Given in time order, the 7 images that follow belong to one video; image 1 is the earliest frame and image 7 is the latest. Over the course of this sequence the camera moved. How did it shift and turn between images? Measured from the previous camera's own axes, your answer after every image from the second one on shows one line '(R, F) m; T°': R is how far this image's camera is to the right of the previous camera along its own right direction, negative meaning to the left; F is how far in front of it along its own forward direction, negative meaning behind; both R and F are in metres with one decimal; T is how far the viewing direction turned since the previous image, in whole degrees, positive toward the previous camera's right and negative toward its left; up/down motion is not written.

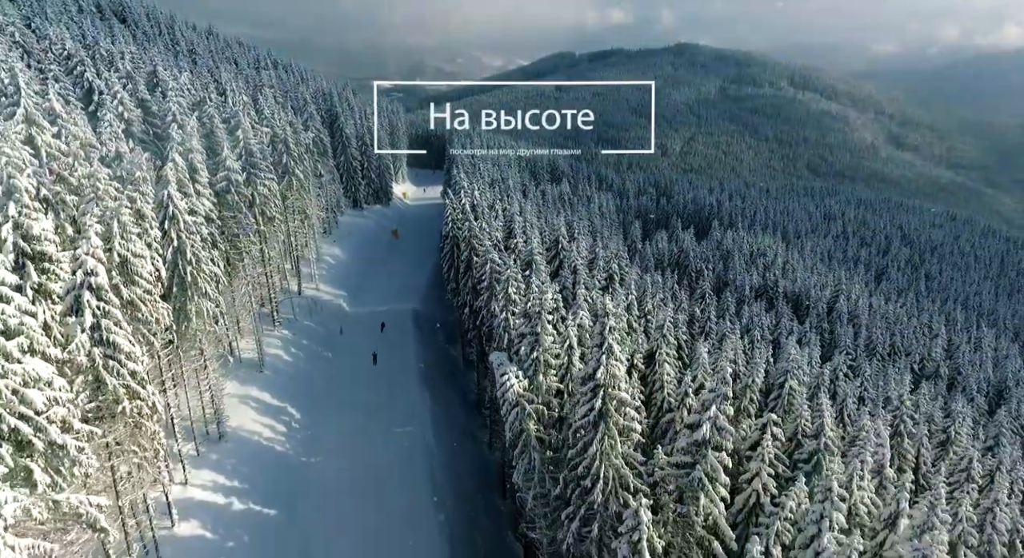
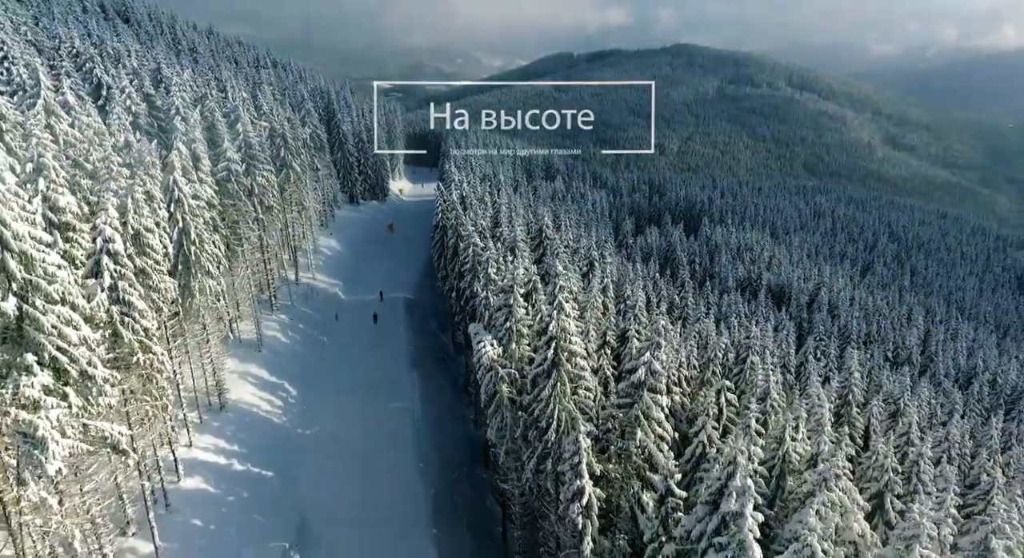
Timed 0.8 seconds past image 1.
(+1.2, -2.9) m; 0°
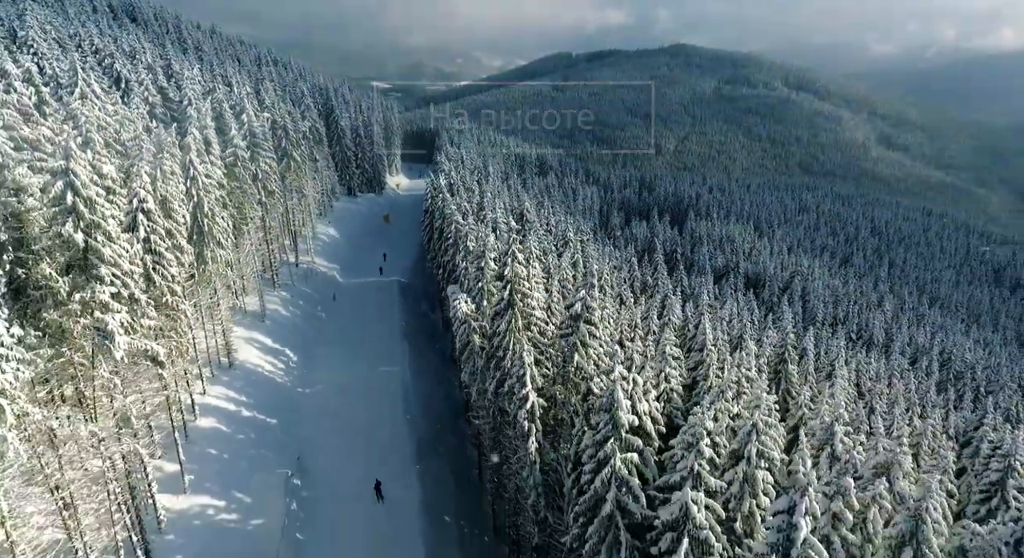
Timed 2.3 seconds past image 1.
(+1.6, -4.9) m; 0°
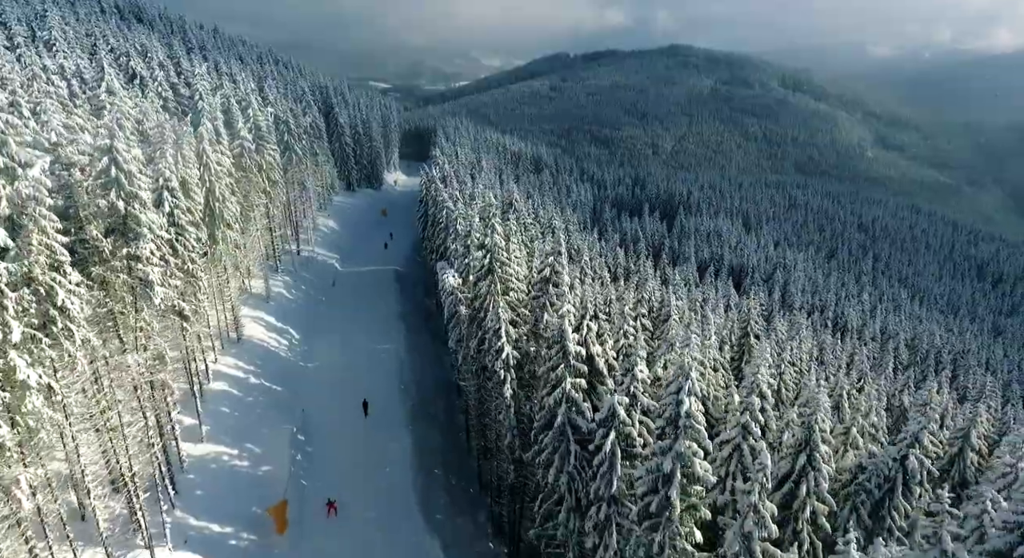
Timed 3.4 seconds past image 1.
(+1.0, -3.9) m; 0°
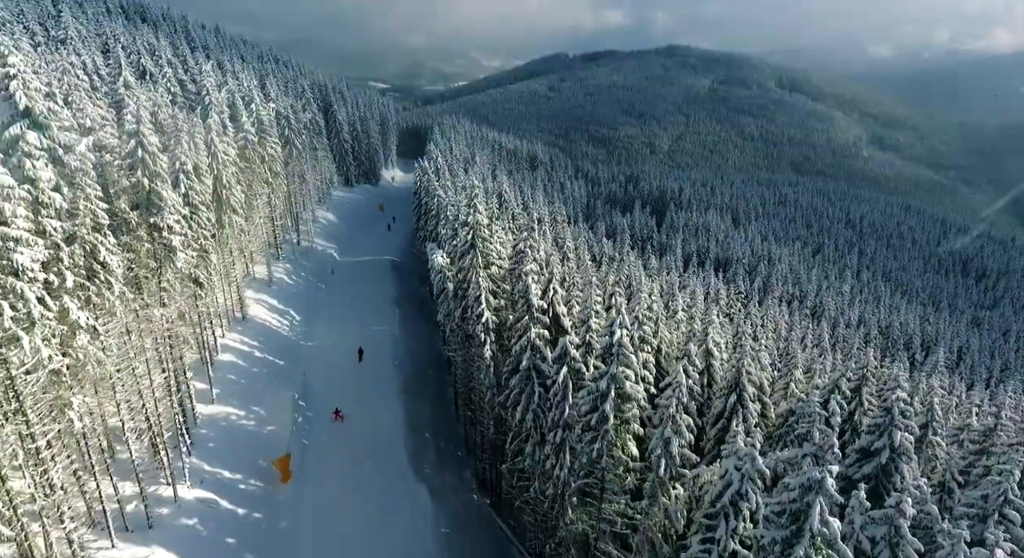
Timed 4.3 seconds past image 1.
(+1.0, -3.5) m; 0°
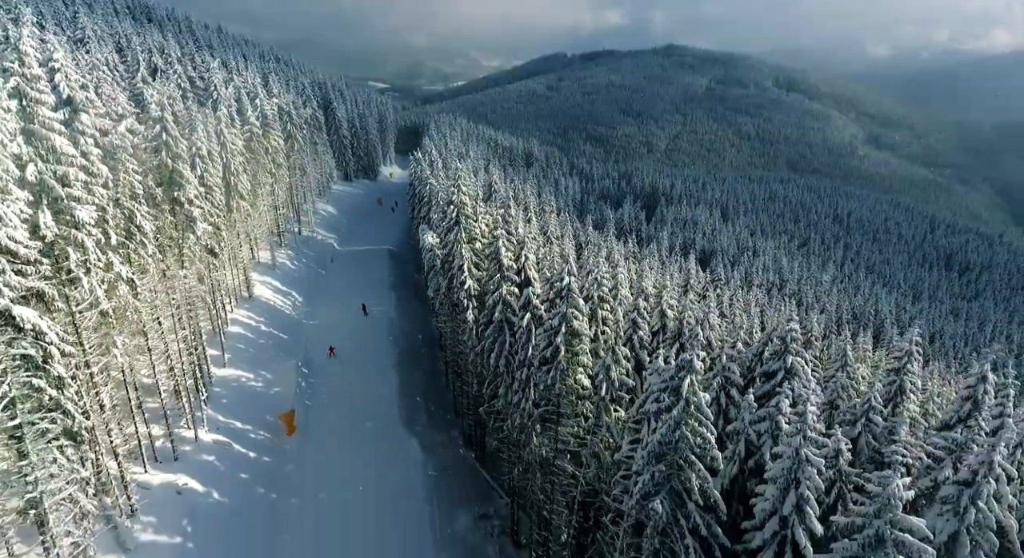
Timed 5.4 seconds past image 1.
(+1.1, -4.1) m; 0°
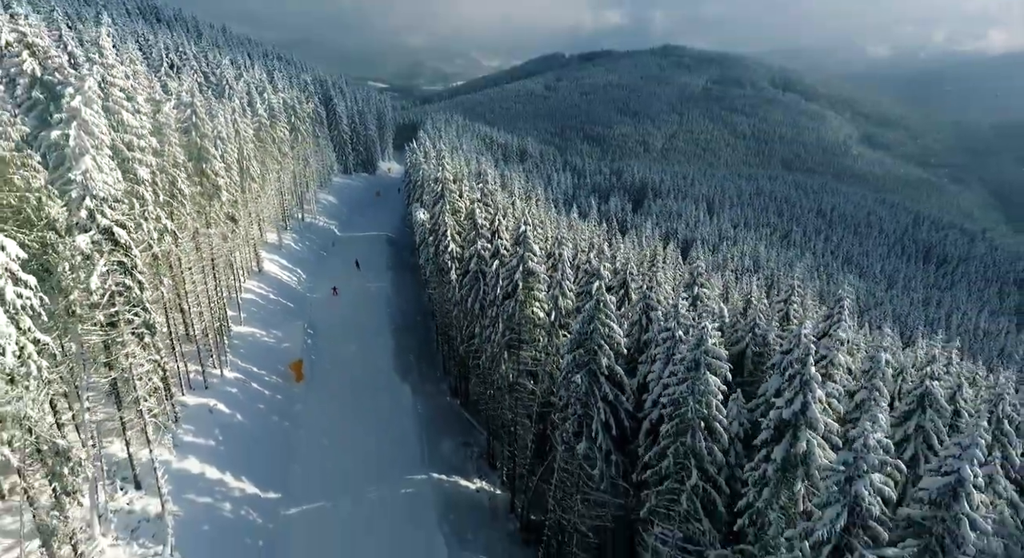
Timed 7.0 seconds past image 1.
(+1.4, -6.0) m; 0°
